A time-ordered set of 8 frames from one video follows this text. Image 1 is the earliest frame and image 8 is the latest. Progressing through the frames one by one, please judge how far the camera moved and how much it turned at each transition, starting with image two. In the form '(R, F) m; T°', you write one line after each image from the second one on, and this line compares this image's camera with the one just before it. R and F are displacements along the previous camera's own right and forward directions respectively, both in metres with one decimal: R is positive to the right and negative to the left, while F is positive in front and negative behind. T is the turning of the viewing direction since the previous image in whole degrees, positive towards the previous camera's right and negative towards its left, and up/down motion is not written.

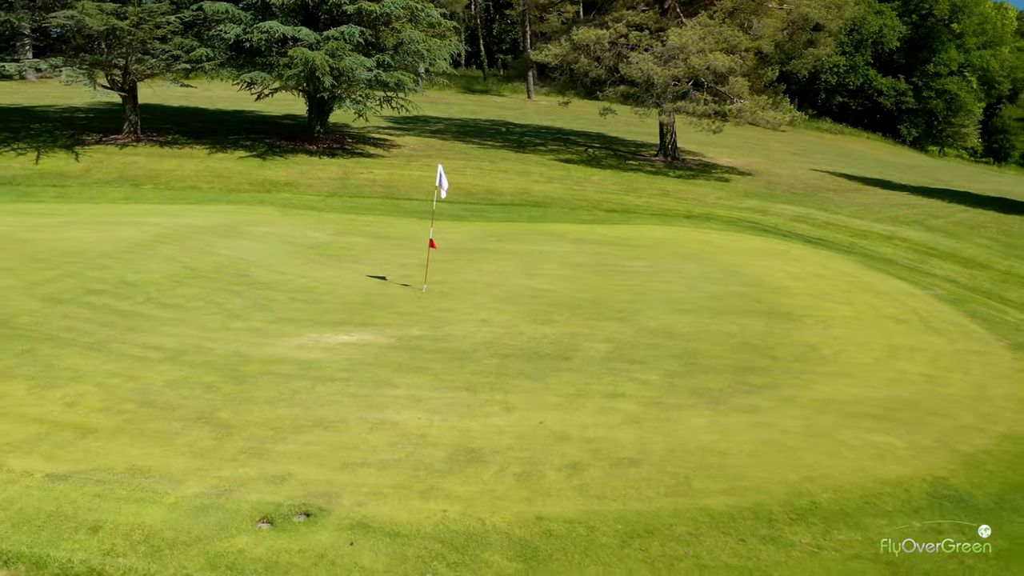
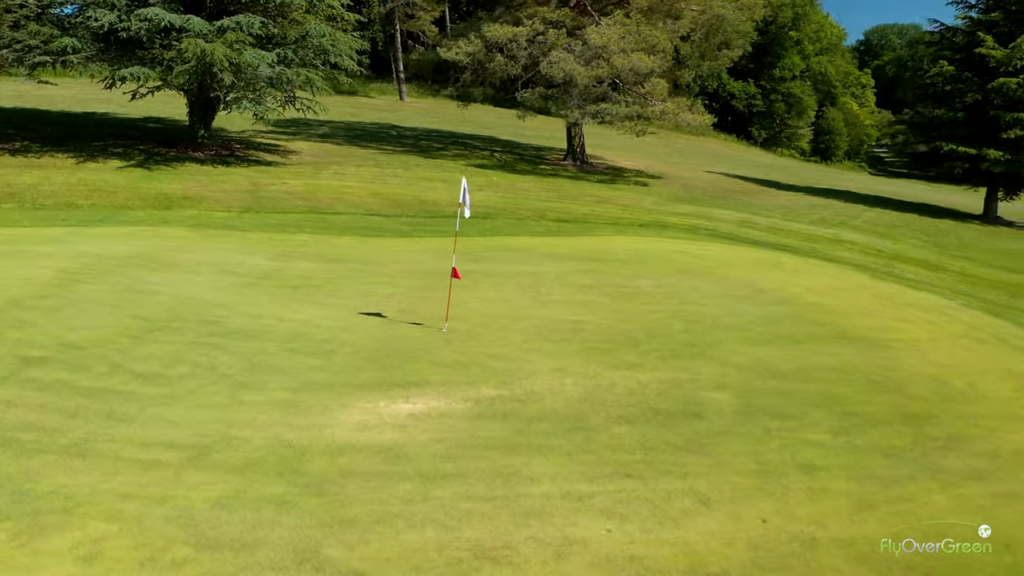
(-2.5, +2.3) m; +11°
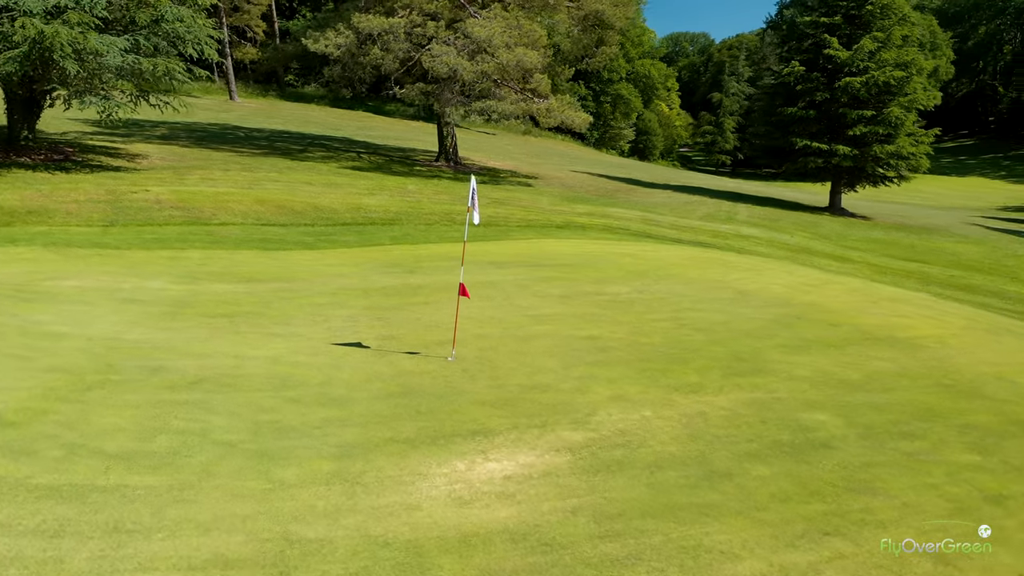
(-2.1, +1.8) m; +13°
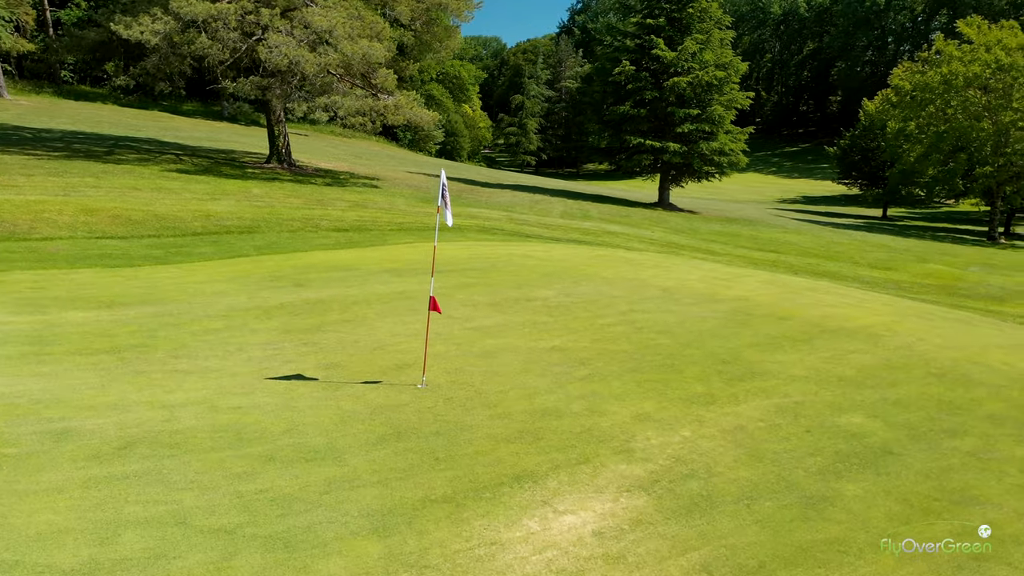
(-1.6, +1.3) m; +14°
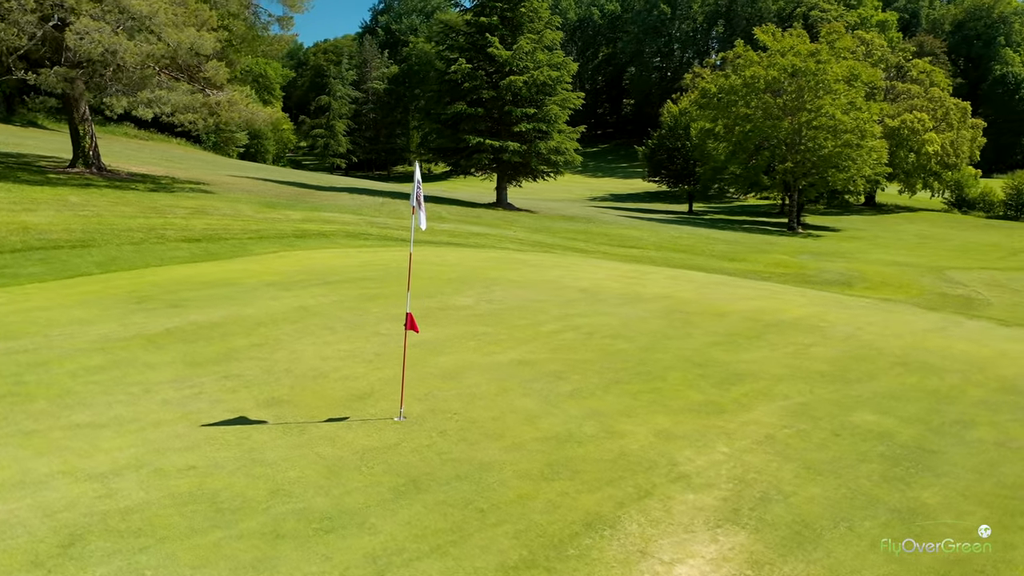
(-1.4, +1.1) m; +13°
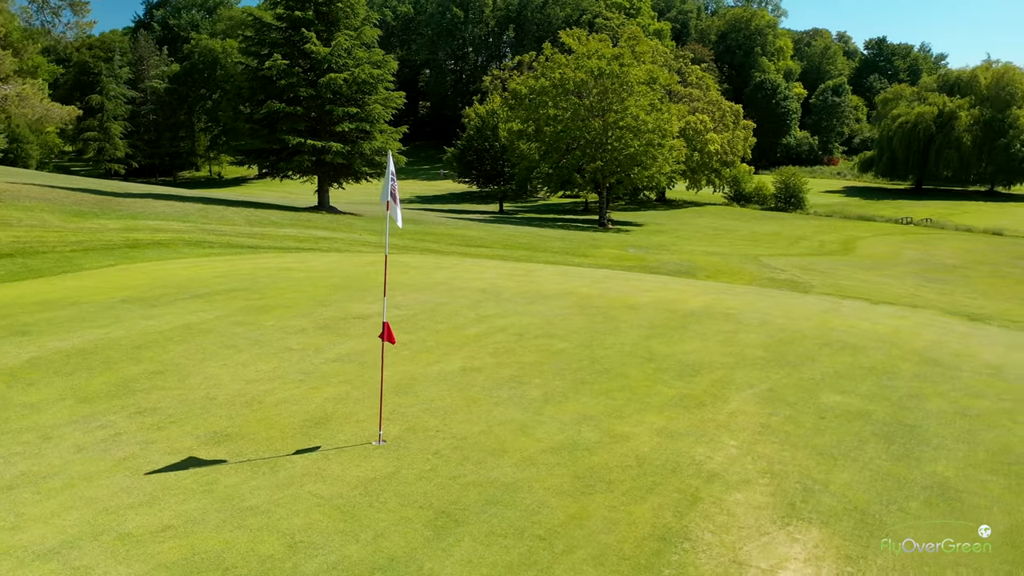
(-1.3, +0.7) m; +14°
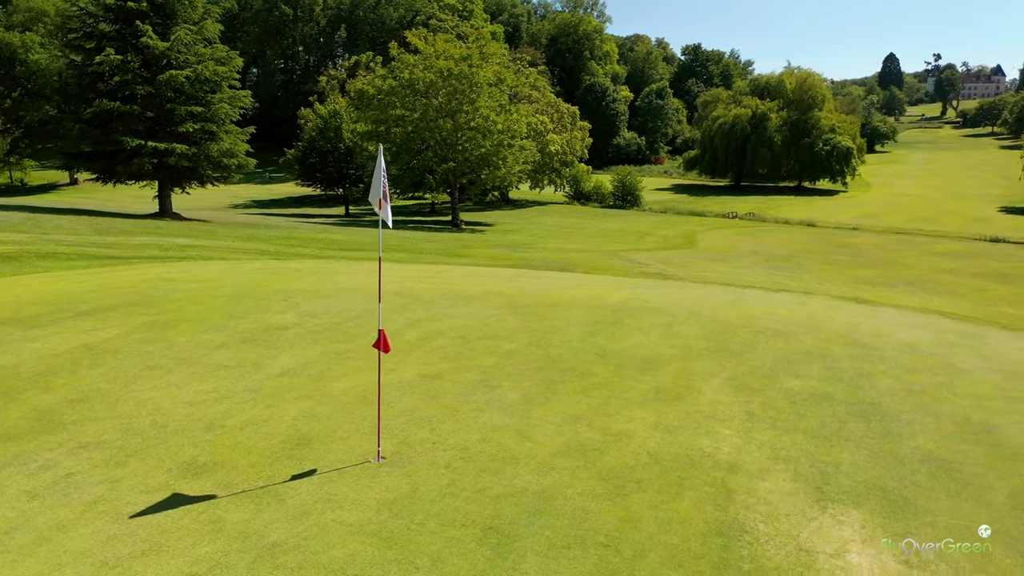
(-1.0, +0.3) m; +11°
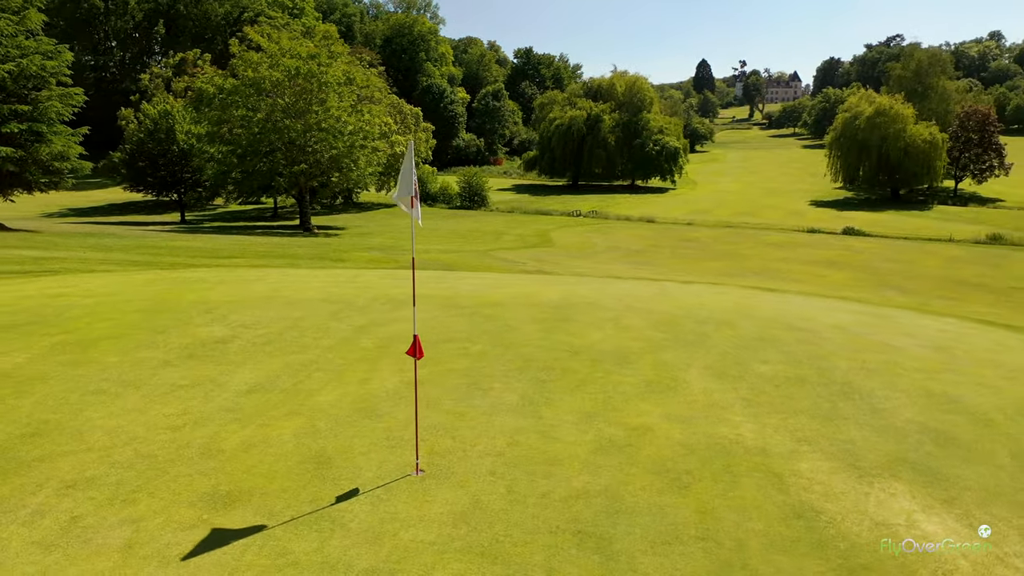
(-1.2, +0.3) m; +11°
